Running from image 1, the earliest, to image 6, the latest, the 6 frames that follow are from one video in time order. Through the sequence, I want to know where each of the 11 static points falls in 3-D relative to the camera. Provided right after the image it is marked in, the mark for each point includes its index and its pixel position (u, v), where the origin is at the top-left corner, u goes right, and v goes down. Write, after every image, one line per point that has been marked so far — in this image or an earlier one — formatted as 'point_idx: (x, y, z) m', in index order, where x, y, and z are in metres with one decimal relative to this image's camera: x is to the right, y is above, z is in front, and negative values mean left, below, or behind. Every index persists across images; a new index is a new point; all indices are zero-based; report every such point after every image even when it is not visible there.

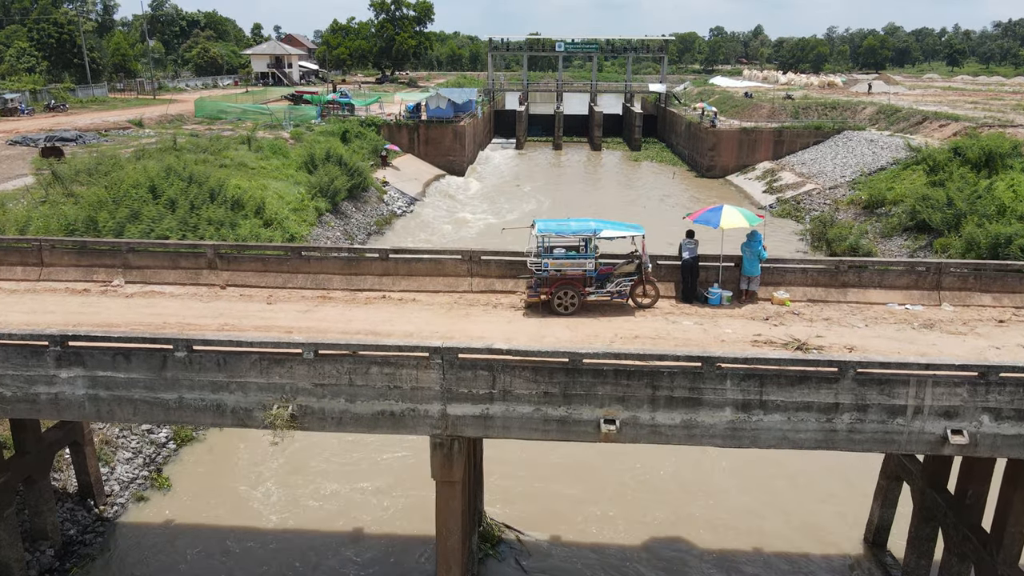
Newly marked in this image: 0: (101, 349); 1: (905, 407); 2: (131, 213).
0: (-3.8, -0.6, +6.2) m
1: (+3.5, -1.1, +5.9) m
2: (-9.0, +1.8, +15.9) m
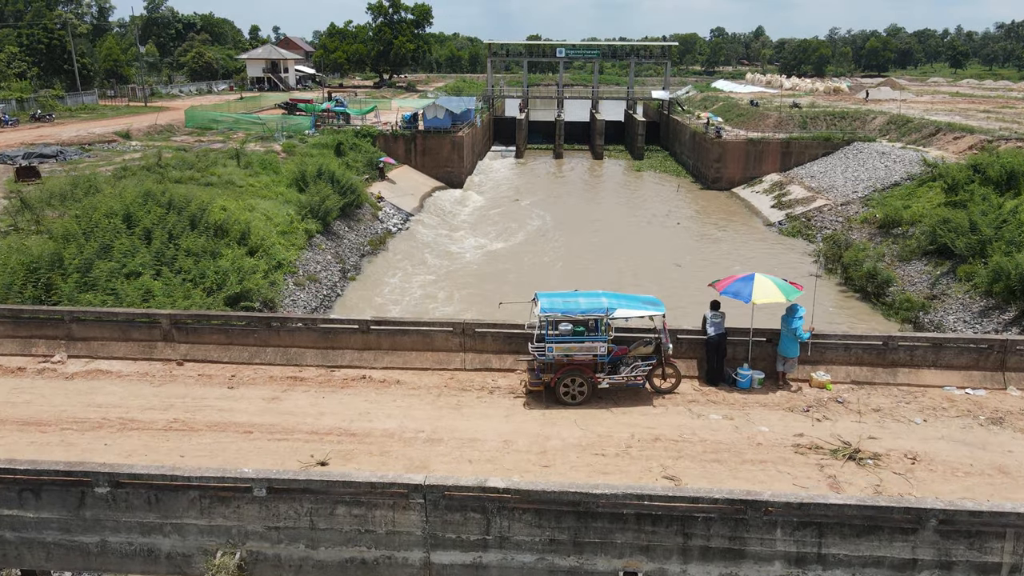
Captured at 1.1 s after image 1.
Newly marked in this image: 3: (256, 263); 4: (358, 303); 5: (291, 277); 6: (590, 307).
0: (-3.8, -1.5, +5.1) m
1: (+3.5, -2.0, +4.8) m
2: (-9.0, +0.9, +14.8) m
3: (-6.9, +0.7, +18.2) m
4: (-4.5, -0.4, +20.1) m
5: (-6.4, +0.3, +19.6) m
6: (+0.8, -0.2, +6.8) m
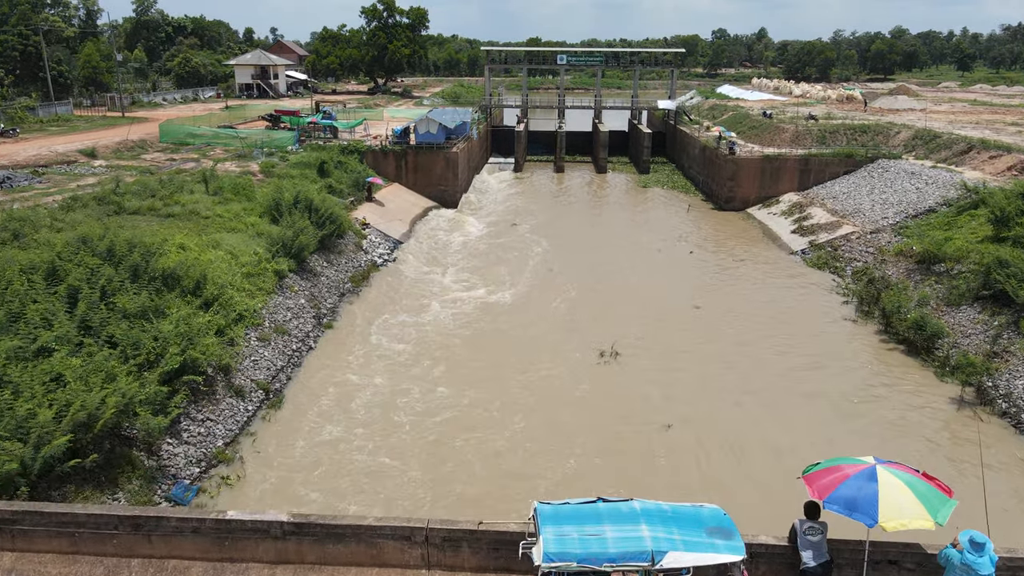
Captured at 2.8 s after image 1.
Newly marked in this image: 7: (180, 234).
0: (-3.9, -2.9, +2.6) m
1: (+3.4, -3.3, +2.2) m
2: (-9.1, -0.5, +12.2) m
3: (-7.0, -0.7, +15.6) m
4: (-4.6, -1.8, +17.5) m
5: (-6.5, -1.0, +17.1) m
6: (+0.7, -1.6, +4.2) m
7: (-9.8, +1.6, +20.0) m
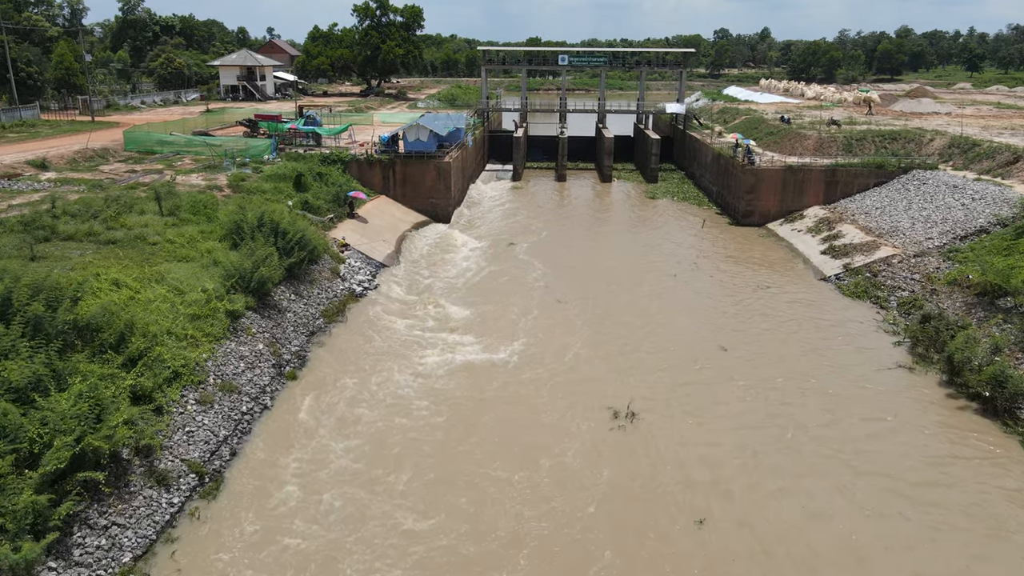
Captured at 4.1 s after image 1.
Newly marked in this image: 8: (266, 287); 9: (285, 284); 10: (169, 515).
0: (-4.0, -3.9, -0.5) m
1: (+3.3, -4.4, -0.8) m
2: (-9.2, -1.5, +9.2) m
3: (-7.1, -1.7, +12.6) m
4: (-4.7, -2.9, +14.5) m
5: (-6.6, -2.1, +14.0) m
6: (+0.6, -2.6, +1.2) m
7: (-9.9, +0.5, +16.9) m
8: (-6.7, 0.0, +18.4) m
9: (-6.7, +0.1, +19.9) m
10: (-5.7, -3.8, +11.3) m
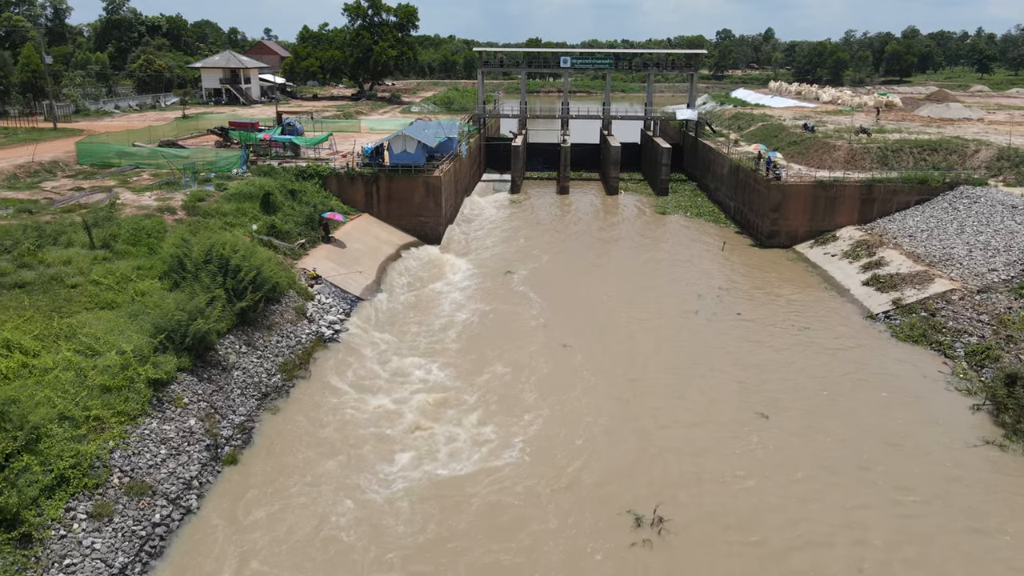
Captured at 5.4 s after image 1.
0: (-4.1, -5.1, -3.8) m
1: (+3.2, -5.6, -4.2) m
2: (-9.3, -2.7, +5.8) m
3: (-7.2, -2.9, +9.2) m
4: (-4.8, -4.1, +11.1) m
5: (-6.7, -3.3, +10.7) m
6: (+0.5, -3.8, -2.2) m
7: (-10.0, -0.7, +13.6) m
8: (-6.8, -1.2, +15.1) m
9: (-6.8, -1.1, +16.5) m
10: (-5.8, -5.0, +8.0) m
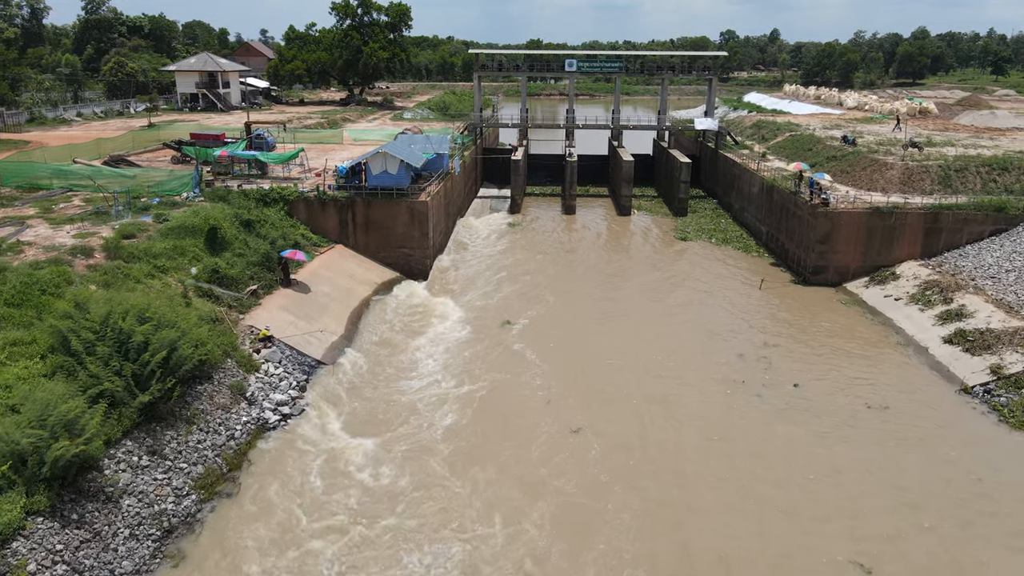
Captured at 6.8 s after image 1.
0: (-4.2, -6.7, -8.2) m
1: (+3.1, -7.1, -8.5) m
2: (-9.3, -4.3, +1.5) m
3: (-7.2, -4.5, +4.9) m
4: (-4.9, -5.6, +6.8) m
5: (-6.7, -4.9, +6.3) m
6: (+0.4, -5.4, -6.6) m
7: (-10.0, -2.3, +9.2) m
8: (-6.8, -2.8, +10.7) m
9: (-6.8, -2.7, +12.2) m
10: (-5.9, -6.6, +3.6) m
